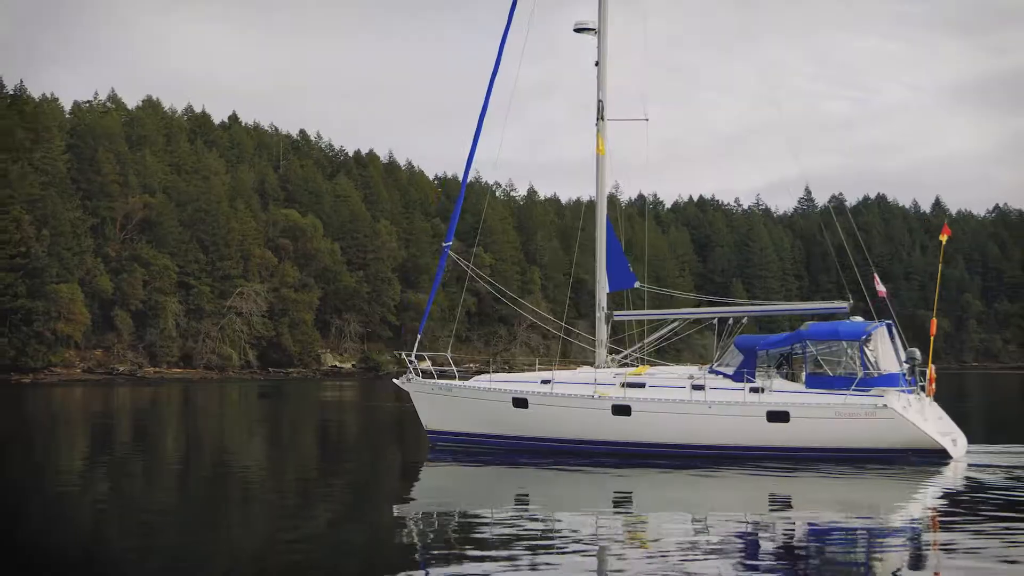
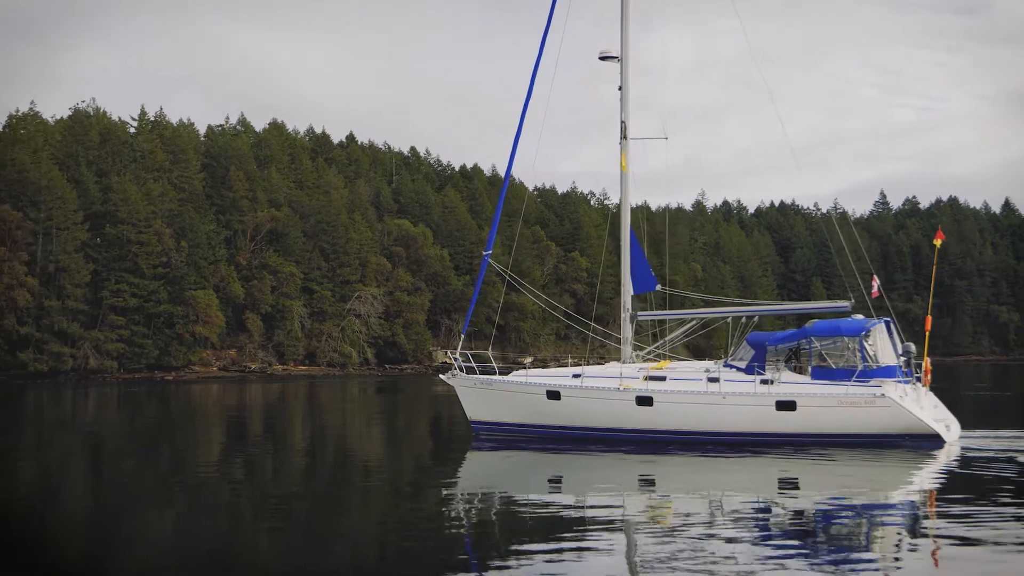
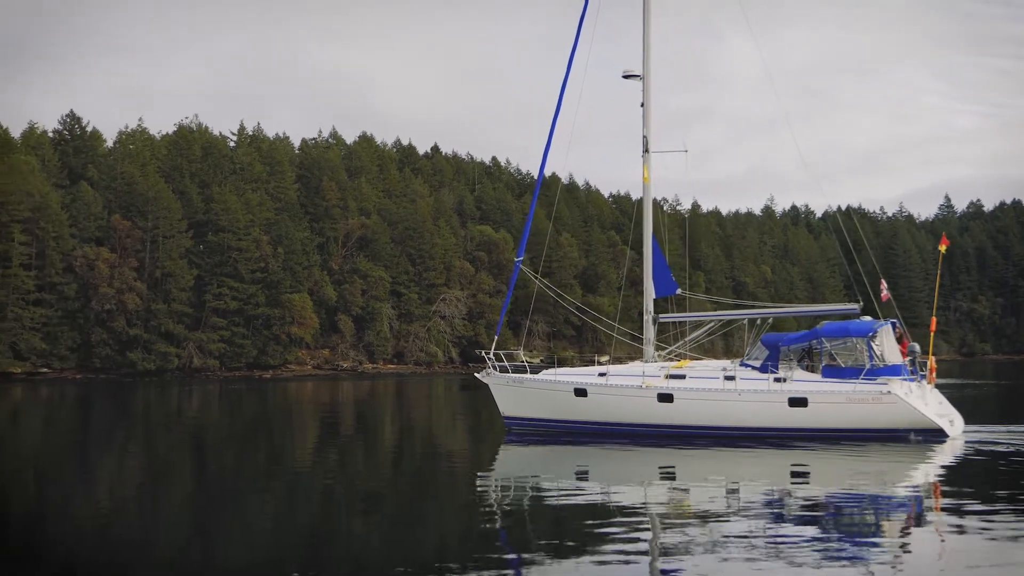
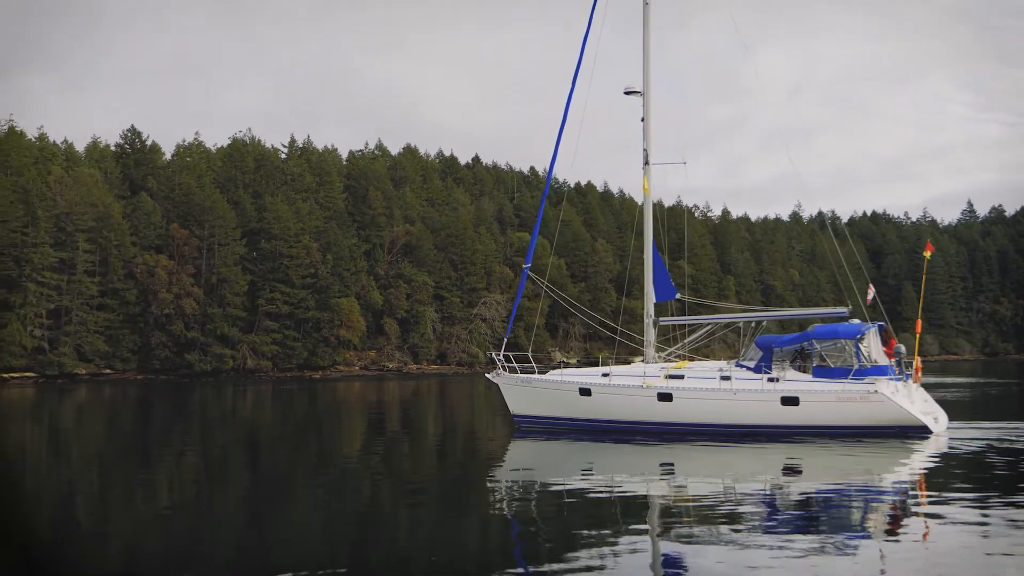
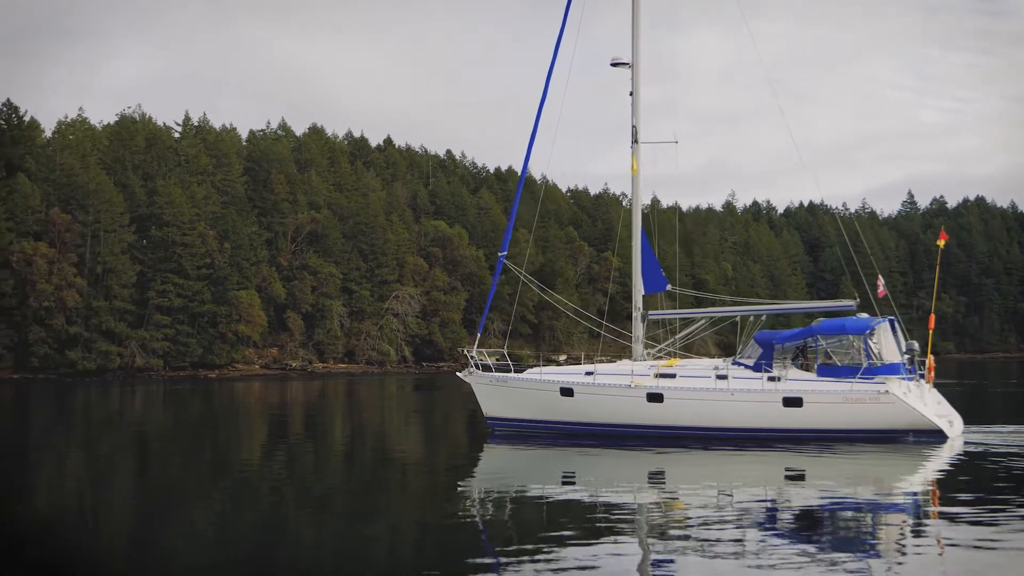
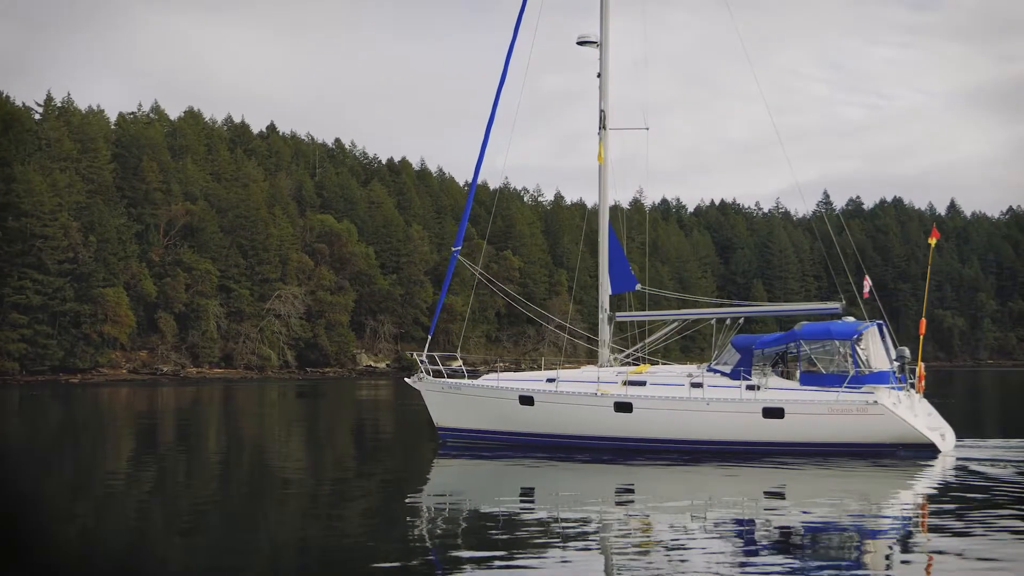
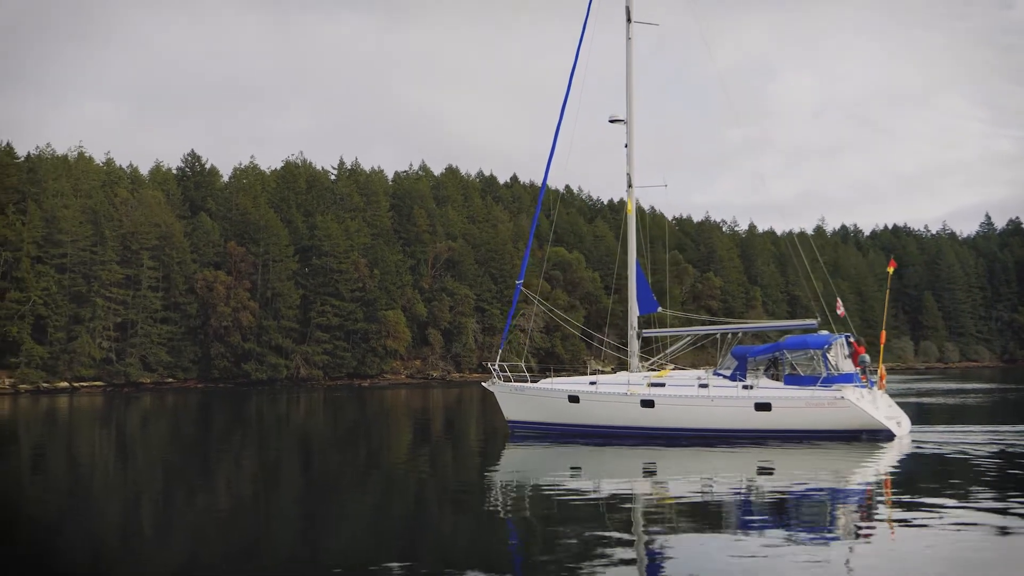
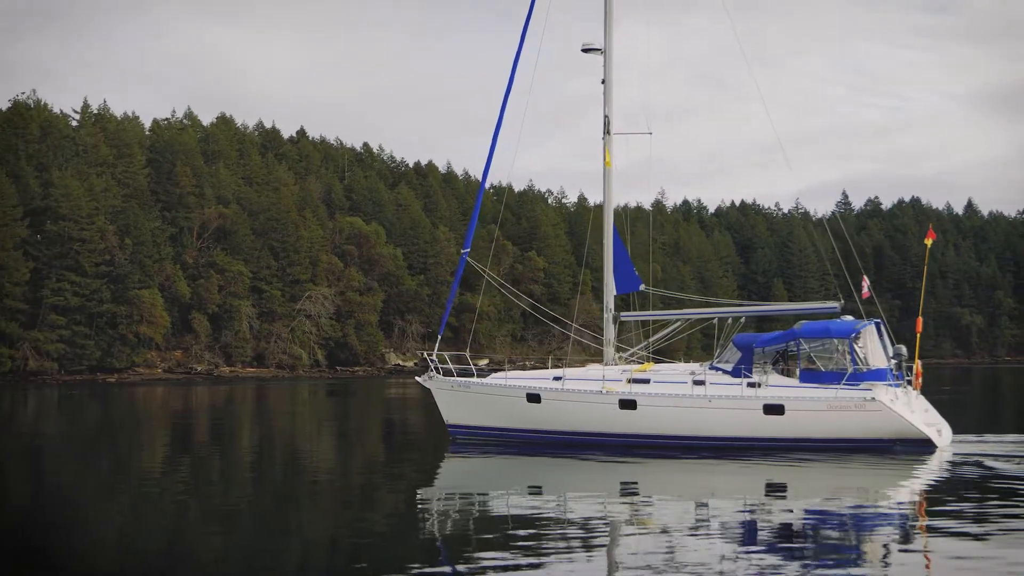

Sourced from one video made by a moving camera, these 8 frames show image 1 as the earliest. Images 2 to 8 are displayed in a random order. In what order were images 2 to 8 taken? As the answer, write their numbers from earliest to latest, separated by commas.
6, 8, 2, 5, 3, 4, 7
